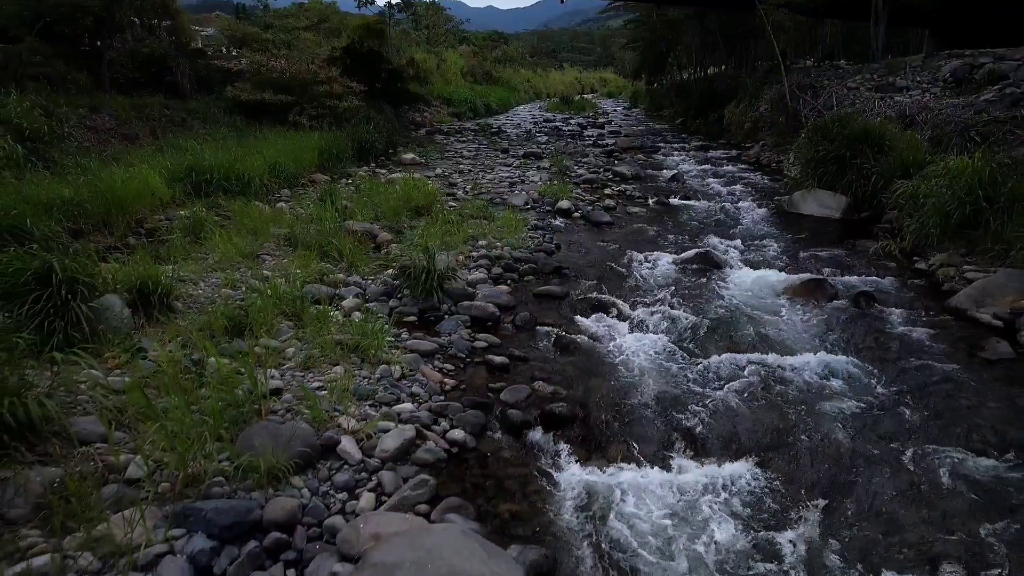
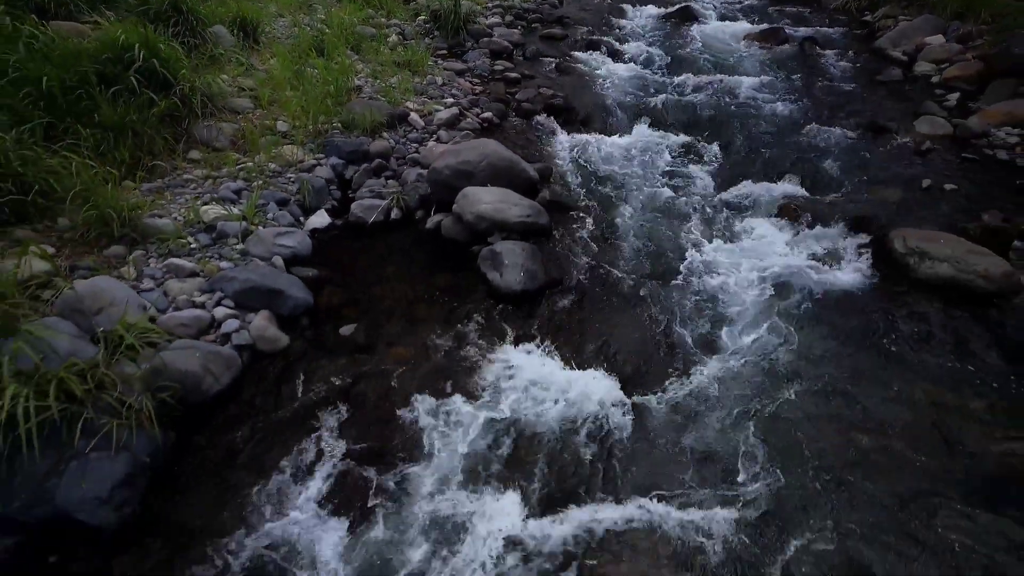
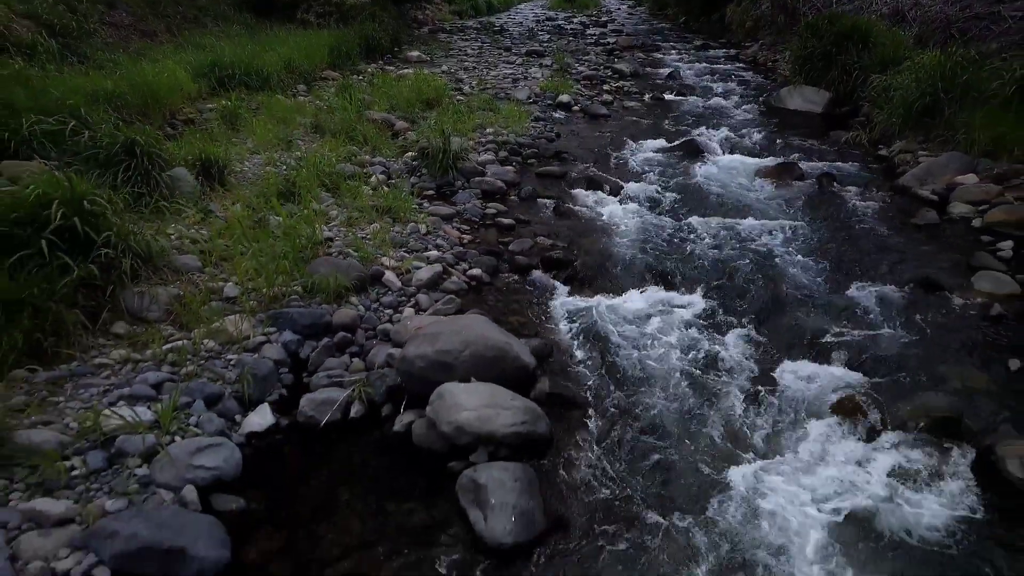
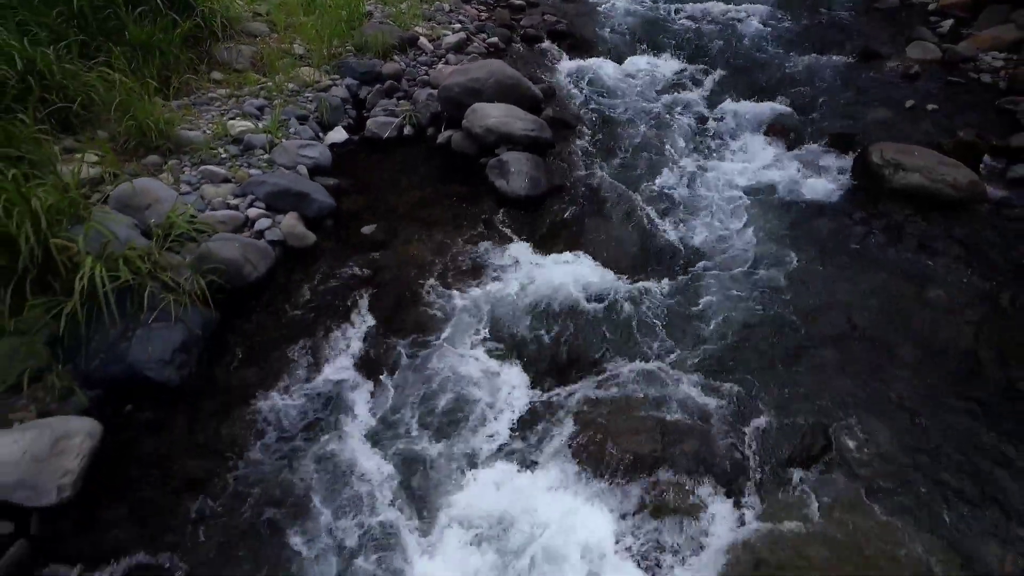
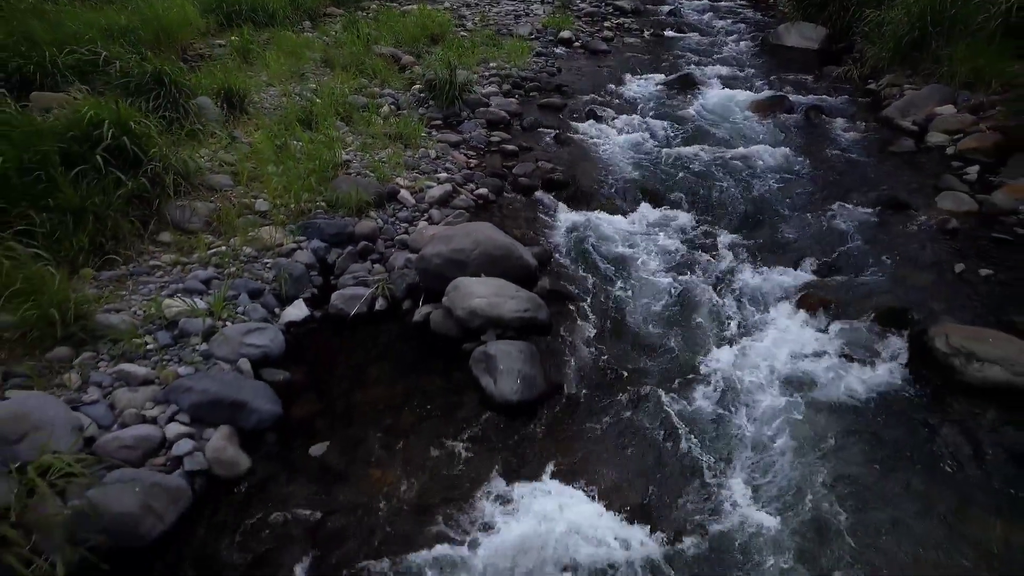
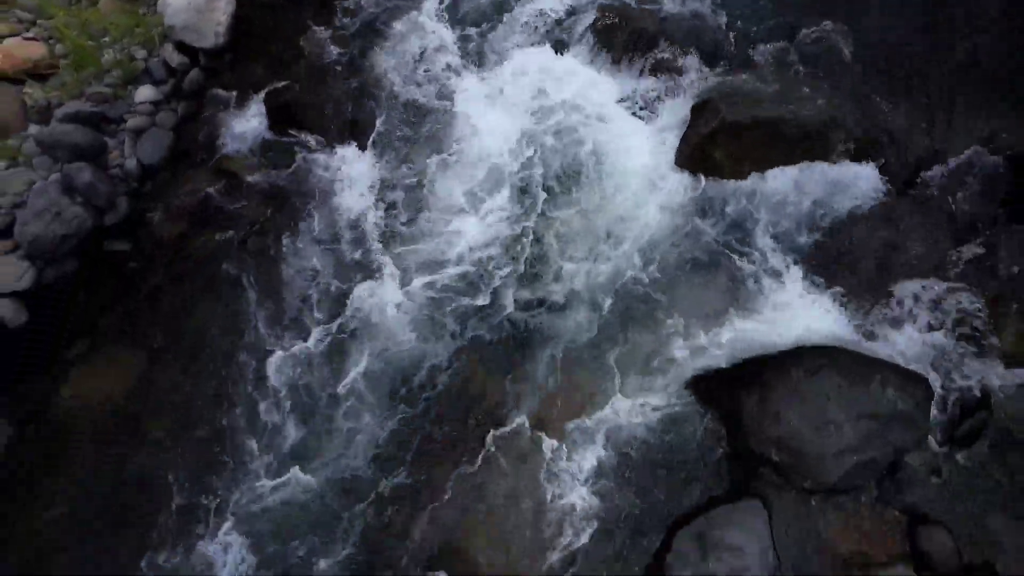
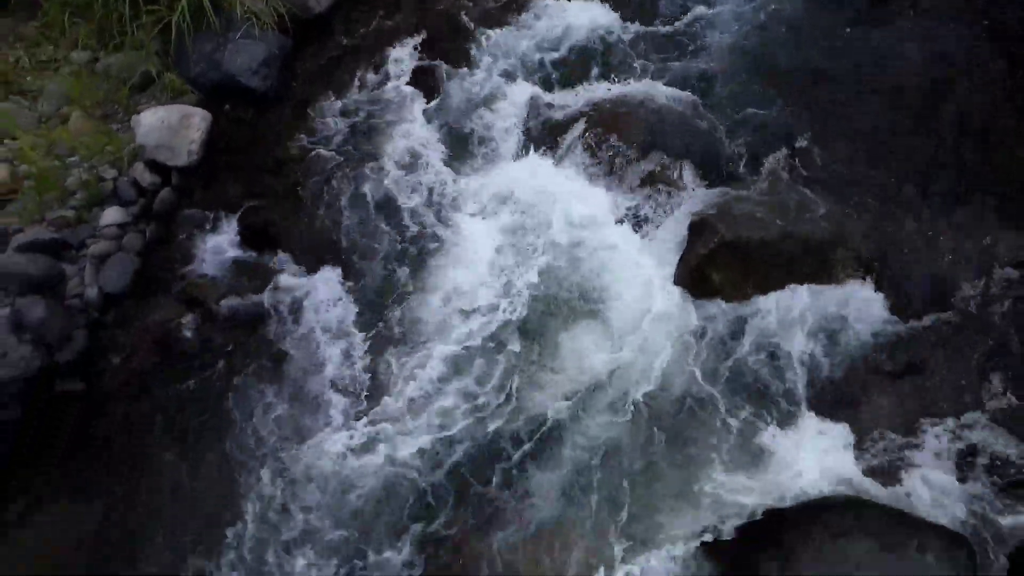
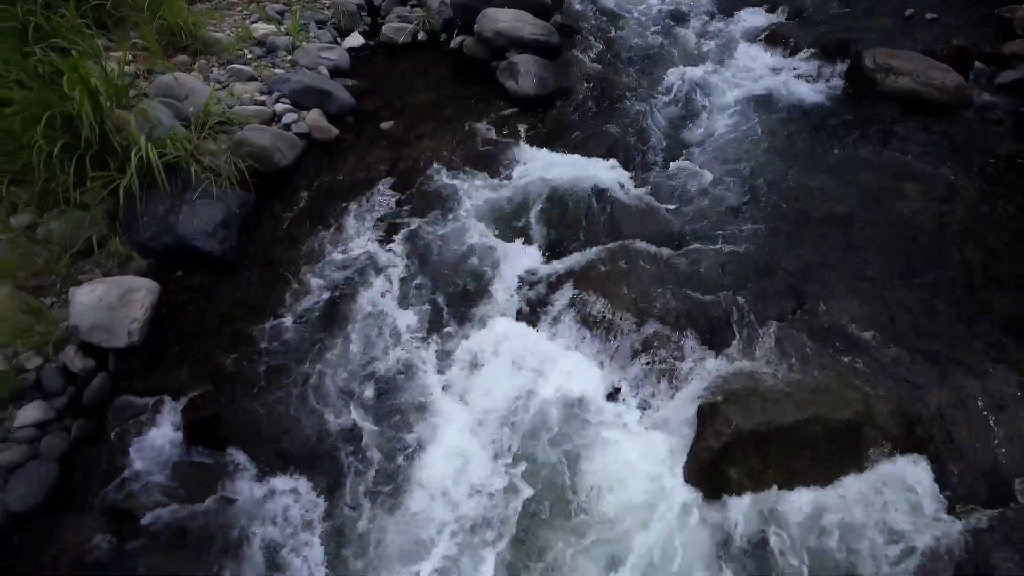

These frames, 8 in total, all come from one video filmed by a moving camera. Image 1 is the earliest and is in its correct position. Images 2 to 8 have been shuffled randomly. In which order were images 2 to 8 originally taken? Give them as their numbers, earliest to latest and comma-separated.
3, 5, 2, 4, 8, 7, 6
